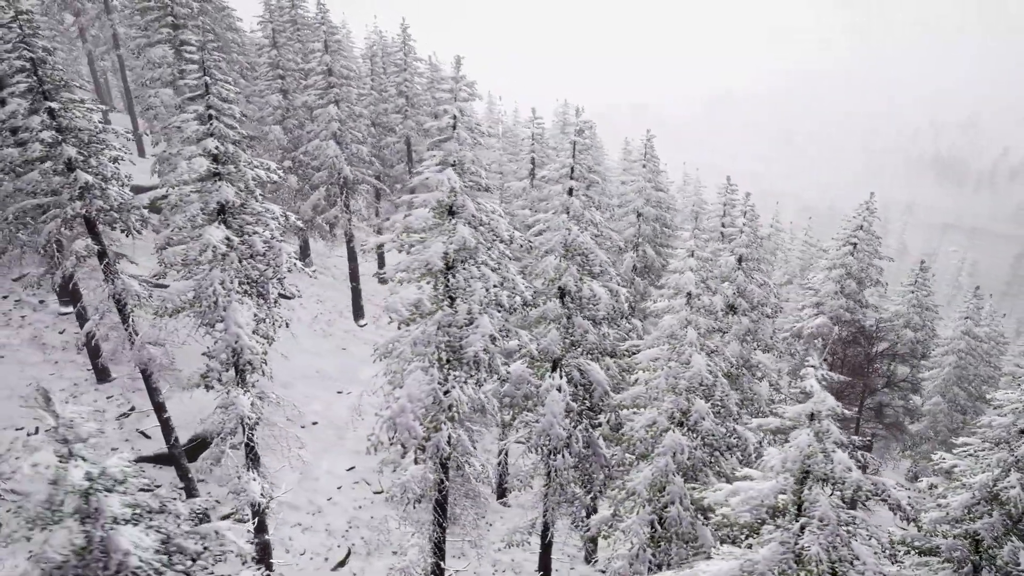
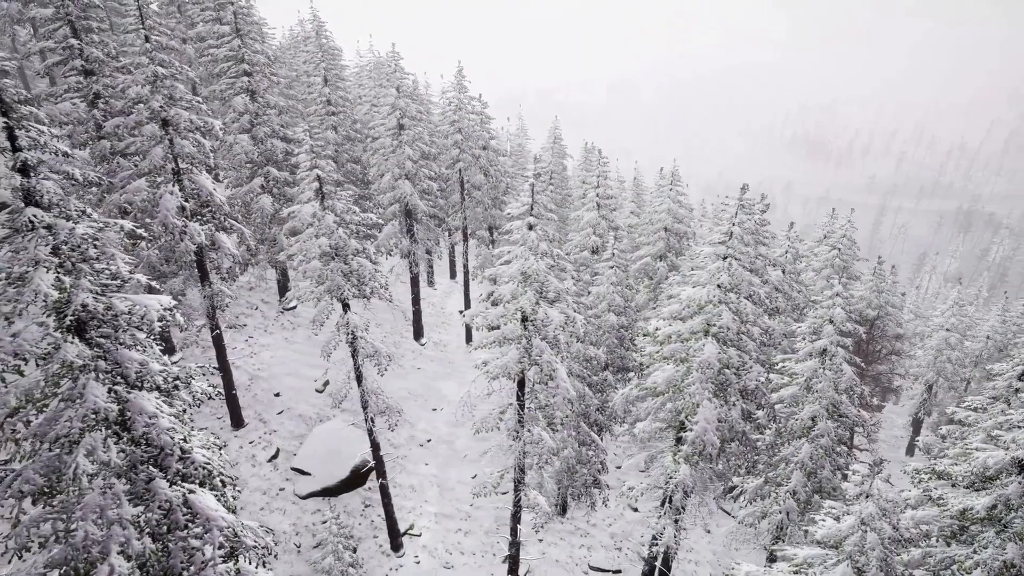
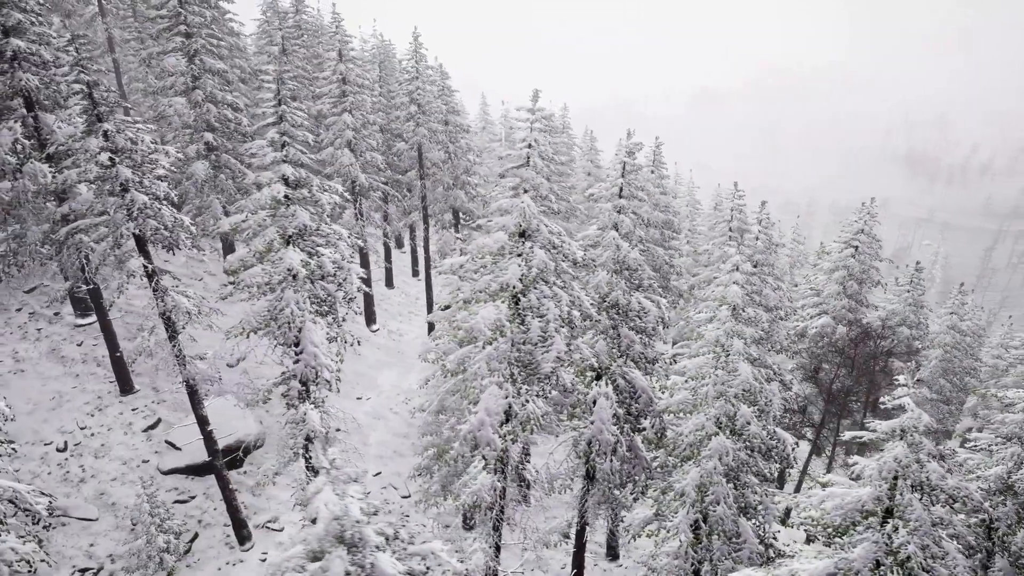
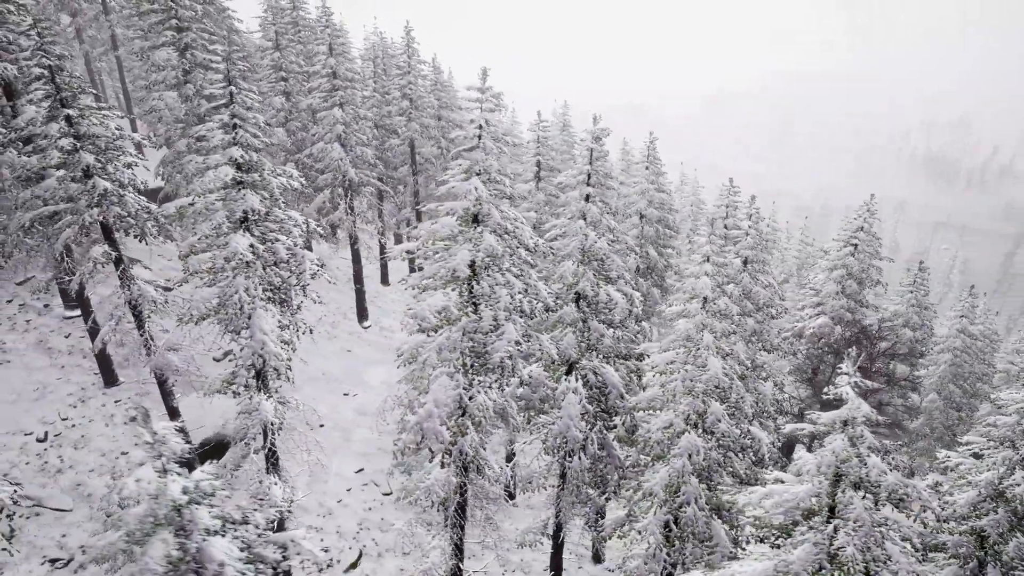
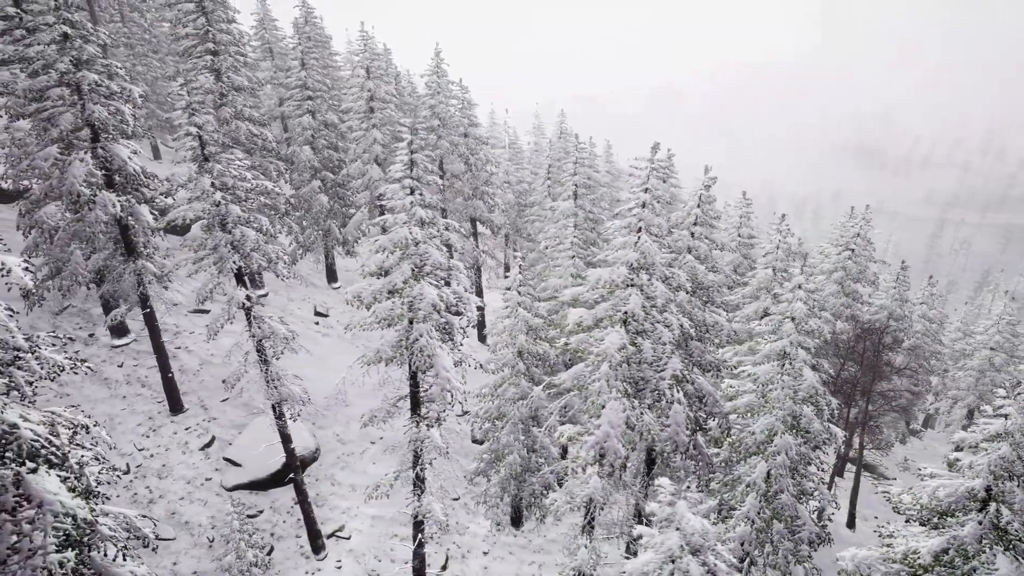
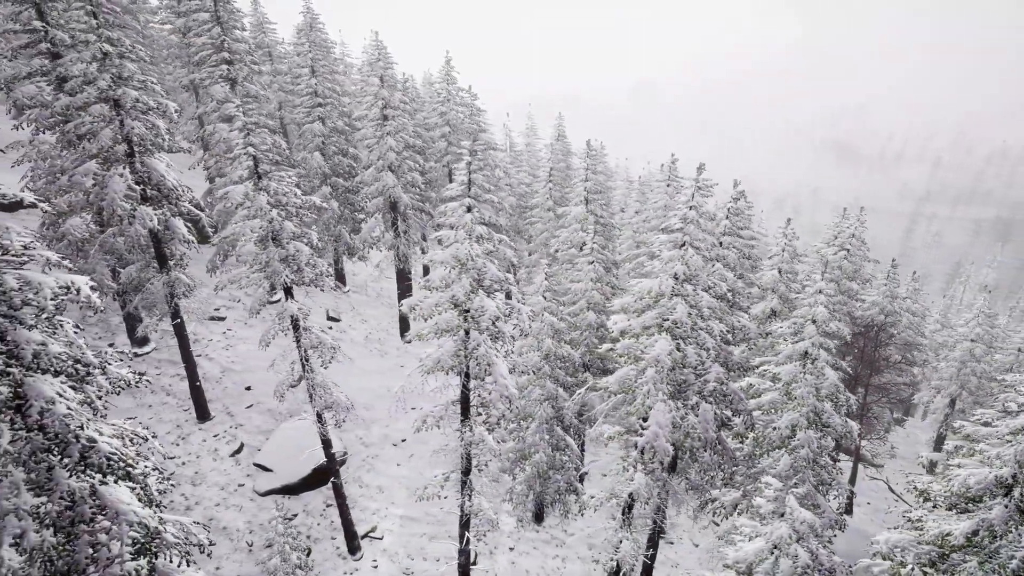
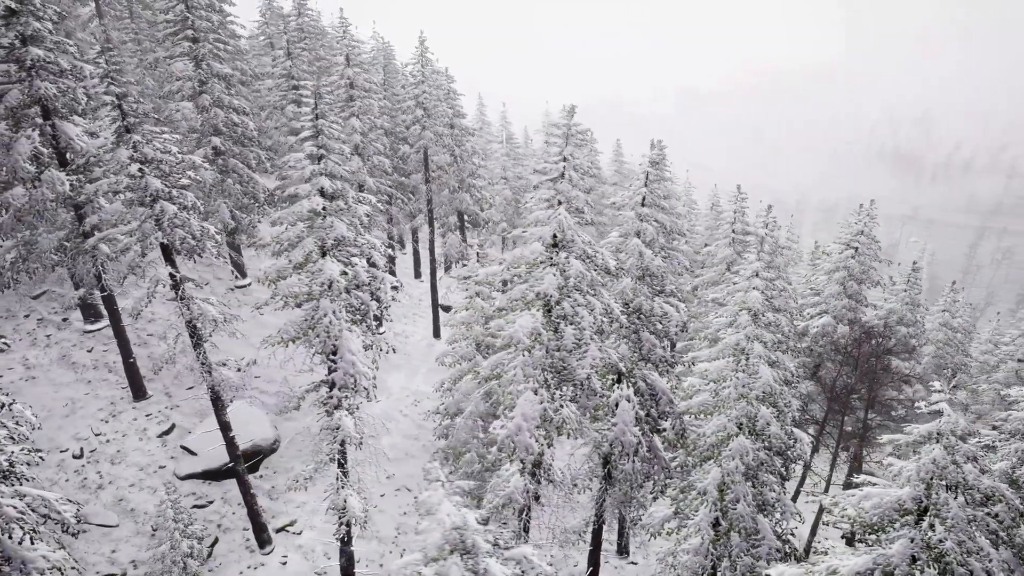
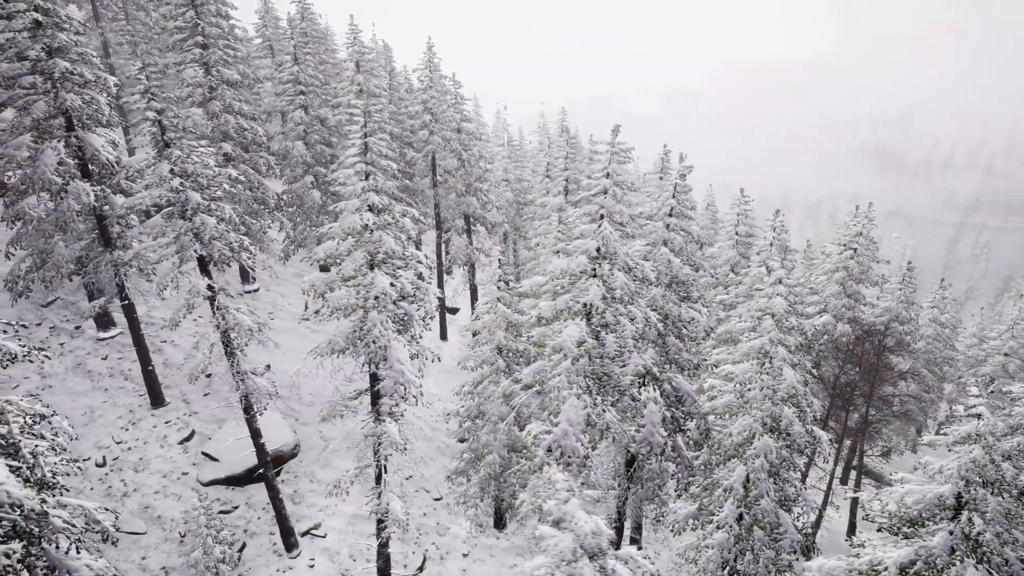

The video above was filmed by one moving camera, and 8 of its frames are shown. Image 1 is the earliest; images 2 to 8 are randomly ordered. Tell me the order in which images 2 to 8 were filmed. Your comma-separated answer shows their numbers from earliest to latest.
4, 3, 7, 8, 5, 6, 2
